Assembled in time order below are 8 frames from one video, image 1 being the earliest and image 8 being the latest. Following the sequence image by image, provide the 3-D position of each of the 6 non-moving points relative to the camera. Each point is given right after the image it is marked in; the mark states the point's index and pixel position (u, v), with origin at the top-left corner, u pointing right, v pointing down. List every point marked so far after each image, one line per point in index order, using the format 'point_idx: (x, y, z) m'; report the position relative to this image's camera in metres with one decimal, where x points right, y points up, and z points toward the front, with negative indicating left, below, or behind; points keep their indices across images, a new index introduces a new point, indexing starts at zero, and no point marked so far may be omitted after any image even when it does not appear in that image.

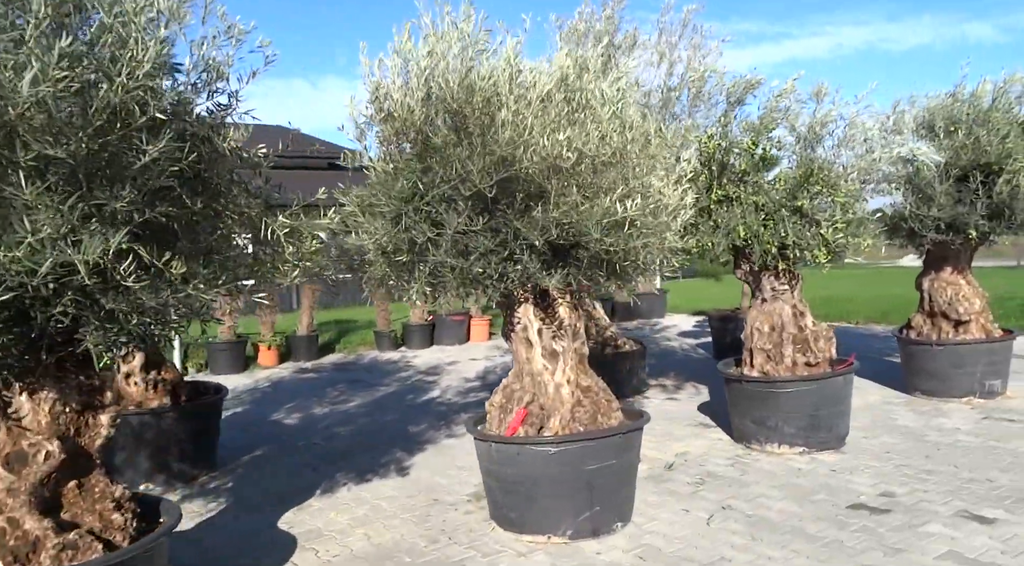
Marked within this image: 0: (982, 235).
0: (+4.2, +0.4, +7.4) m
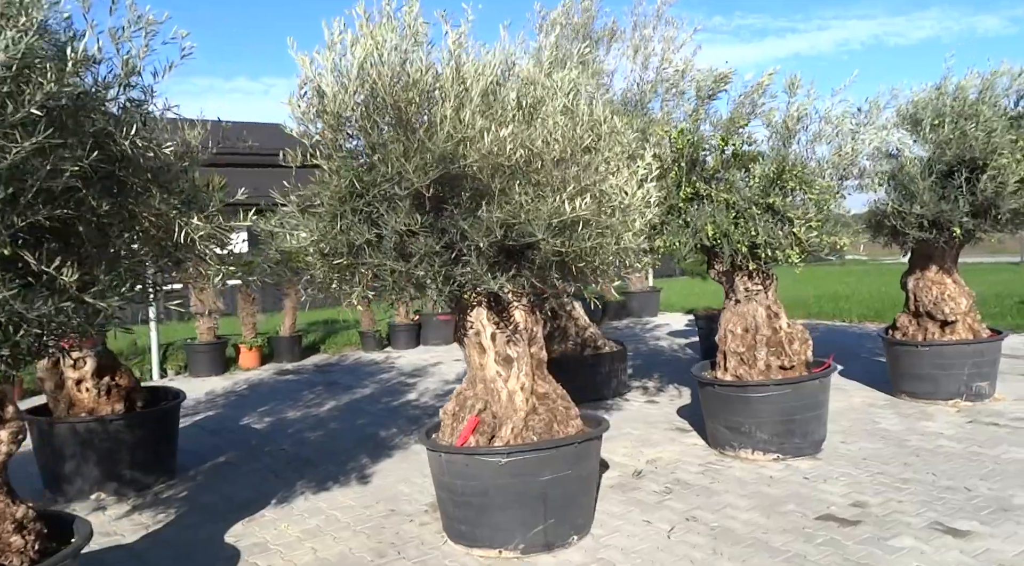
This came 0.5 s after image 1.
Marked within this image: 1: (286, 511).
0: (+3.9, +0.4, +7.1) m
1: (-1.5, -1.5, +5.4) m
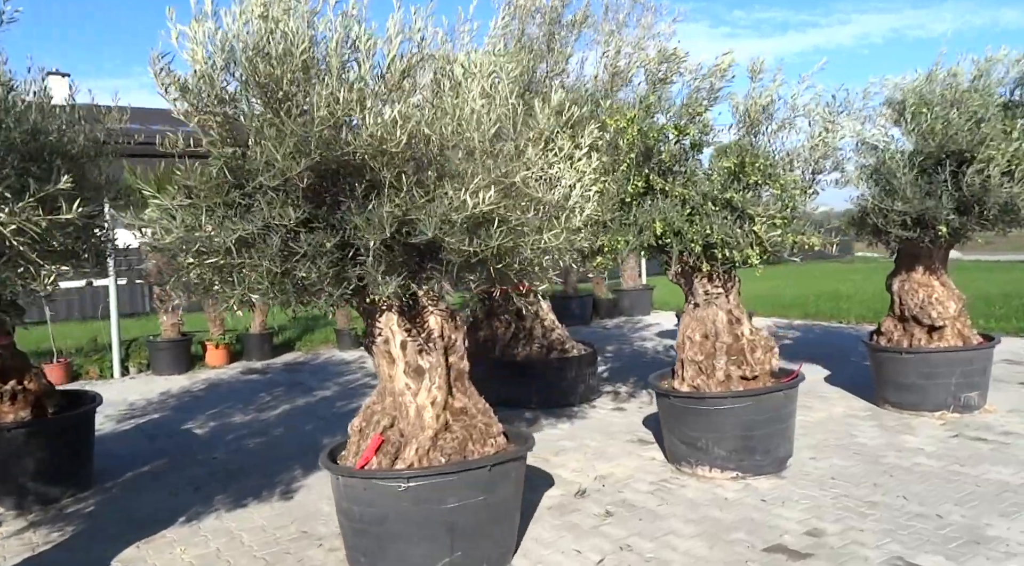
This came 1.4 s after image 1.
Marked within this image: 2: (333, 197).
0: (+3.5, +0.4, +6.6) m
1: (-1.9, -1.5, +5.0) m
2: (-0.8, +0.4, +3.8) m
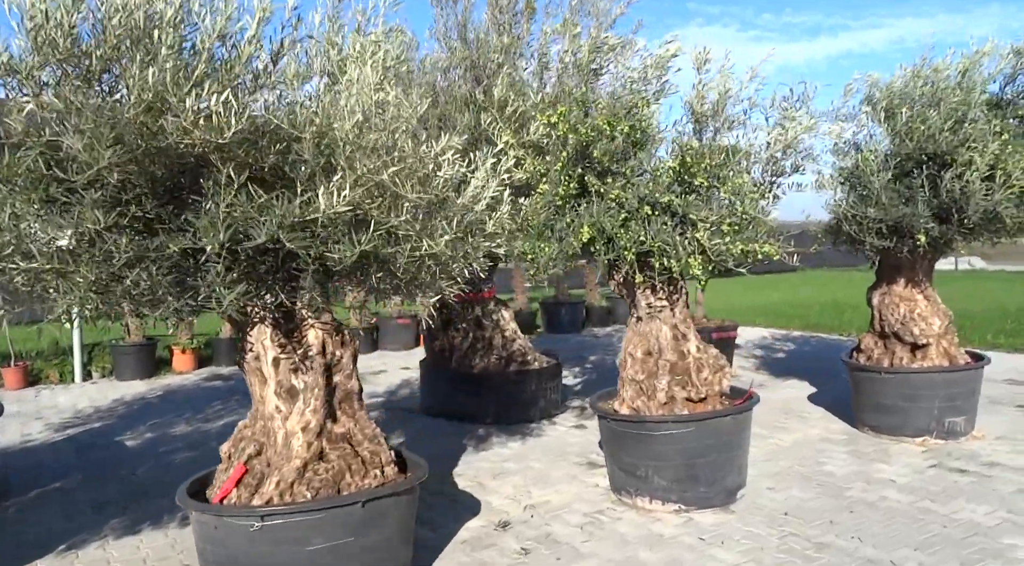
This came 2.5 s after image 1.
0: (+3.1, +0.3, +6.0) m
1: (-2.4, -1.5, +4.5) m
2: (-1.3, +0.4, +3.3) m
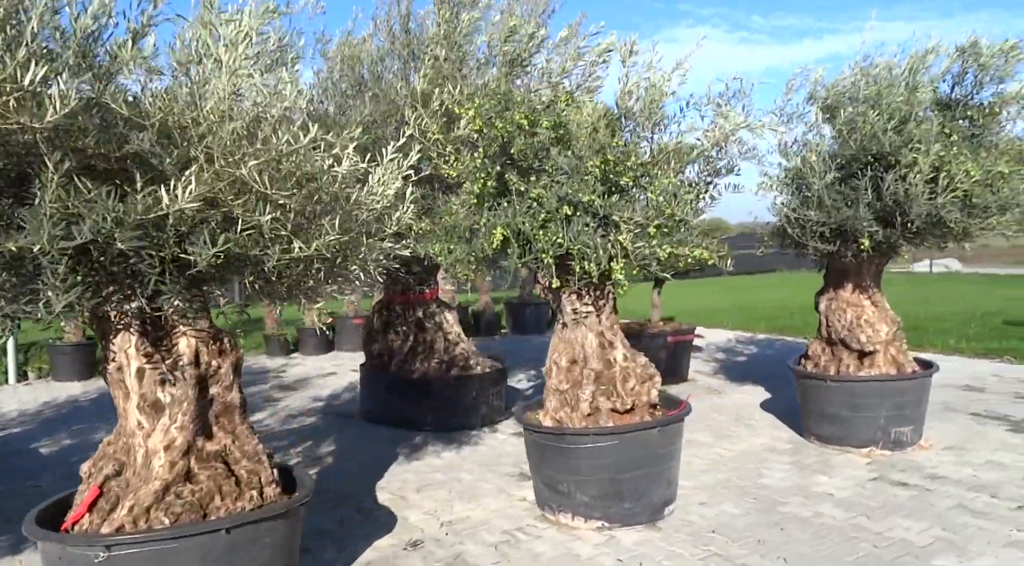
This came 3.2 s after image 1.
0: (+2.6, +0.3, +5.8) m
1: (-2.9, -1.5, +4.2) m
2: (-1.8, +0.3, +3.0) m
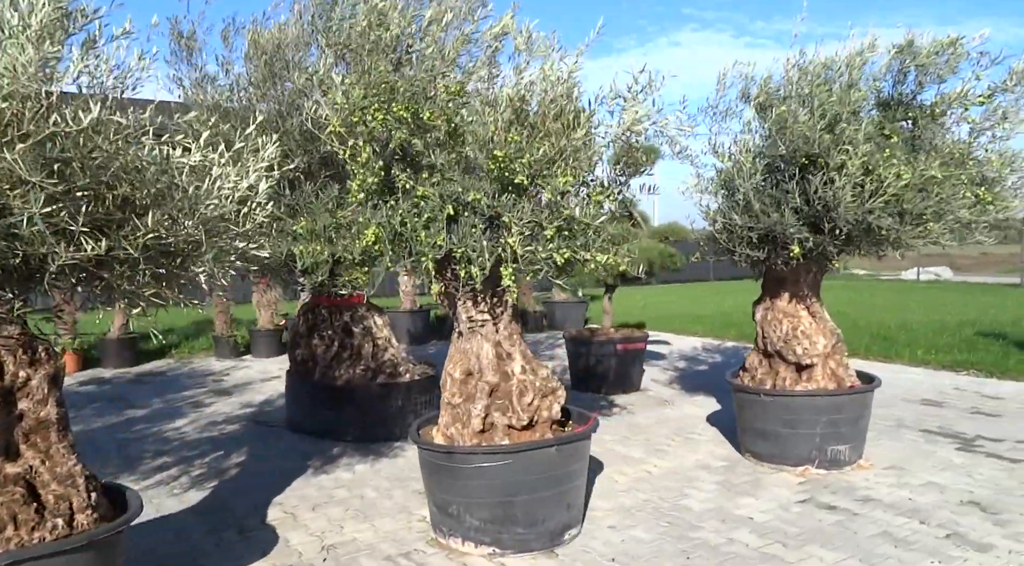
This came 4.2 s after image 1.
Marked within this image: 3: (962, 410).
0: (+2.0, +0.2, +5.4) m
1: (-3.5, -1.5, +3.8) m
2: (-2.4, +0.3, +2.6) m
3: (+4.6, -1.3, +8.5) m
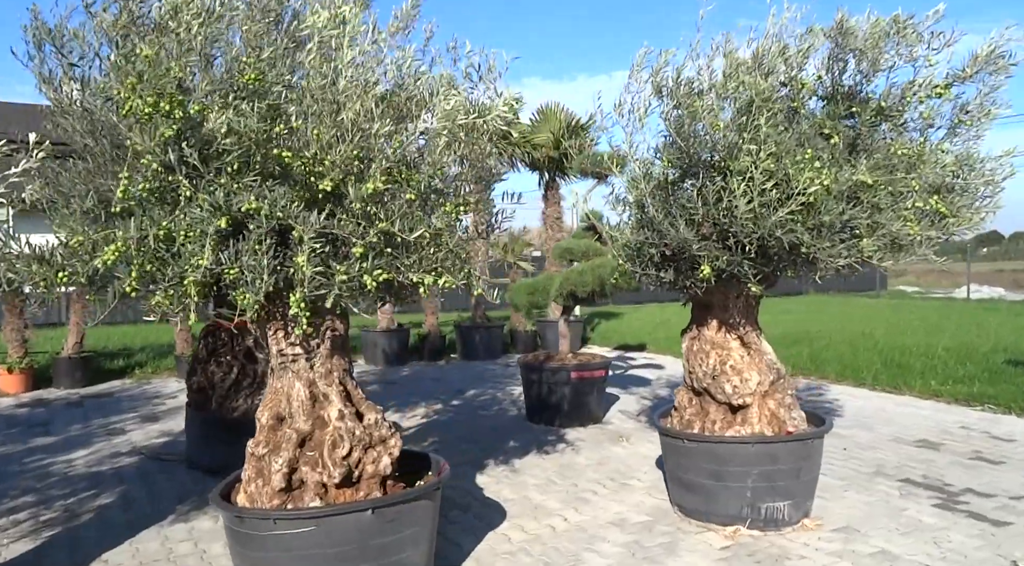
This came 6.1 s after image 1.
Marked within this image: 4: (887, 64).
0: (+1.2, 0.0, +4.5) m
1: (-4.4, -1.6, +3.2) m
2: (-3.3, +0.3, +2.0) m
3: (+4.0, -1.5, +7.4) m
4: (+2.1, +1.2, +4.7) m
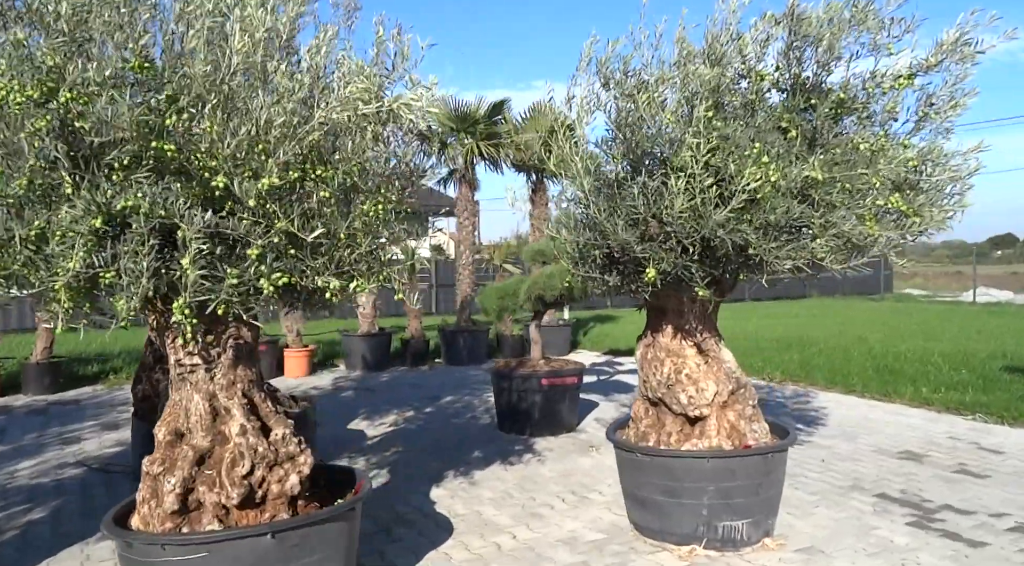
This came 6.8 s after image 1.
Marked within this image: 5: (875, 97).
0: (+0.8, 0.0, +4.2) m
1: (-4.8, -1.6, +3.0) m
2: (-3.7, +0.2, +1.7) m
3: (+3.7, -1.6, +7.1) m
4: (+1.8, +1.2, +4.4) m
5: (+1.9, +1.0, +4.4) m
